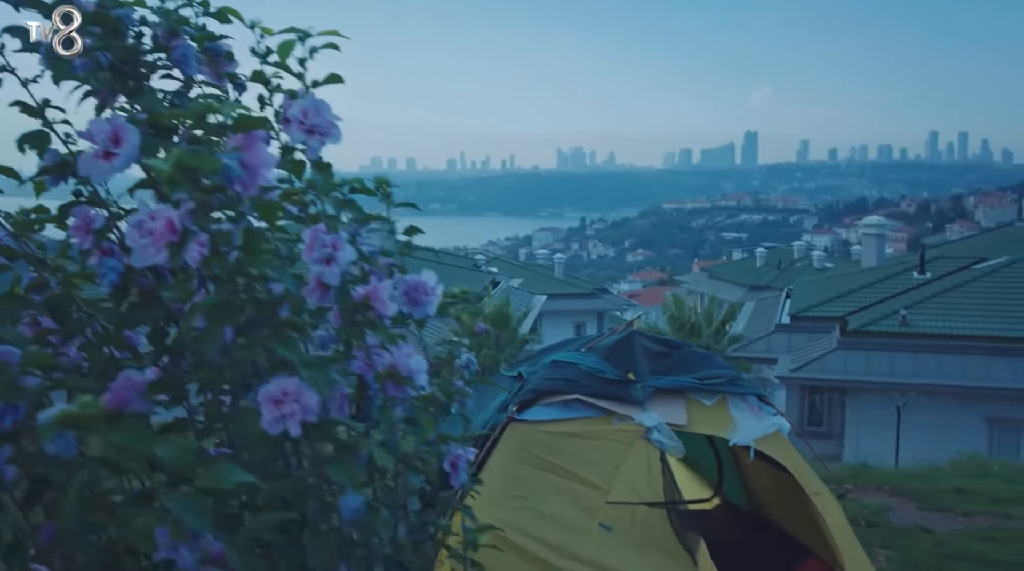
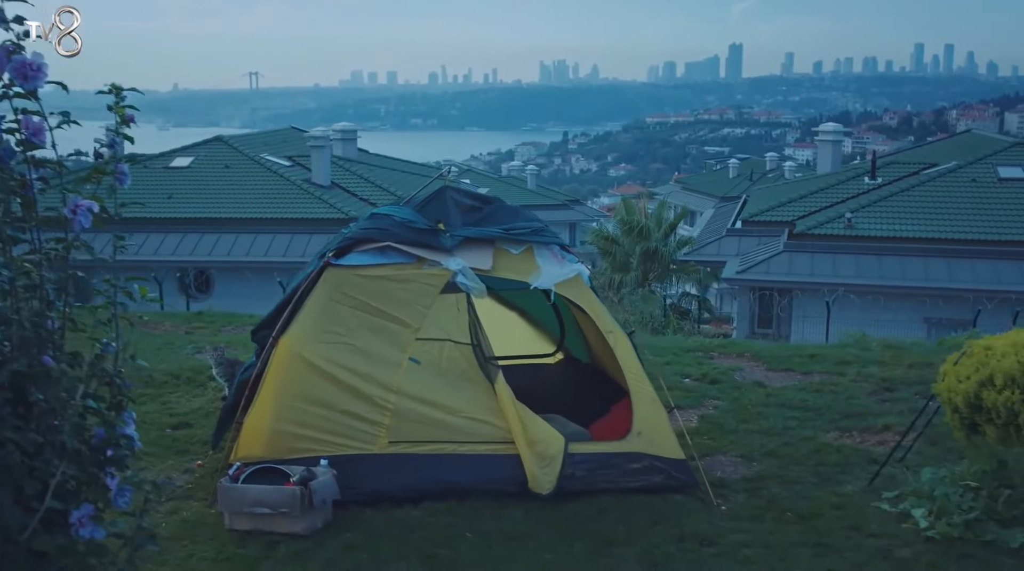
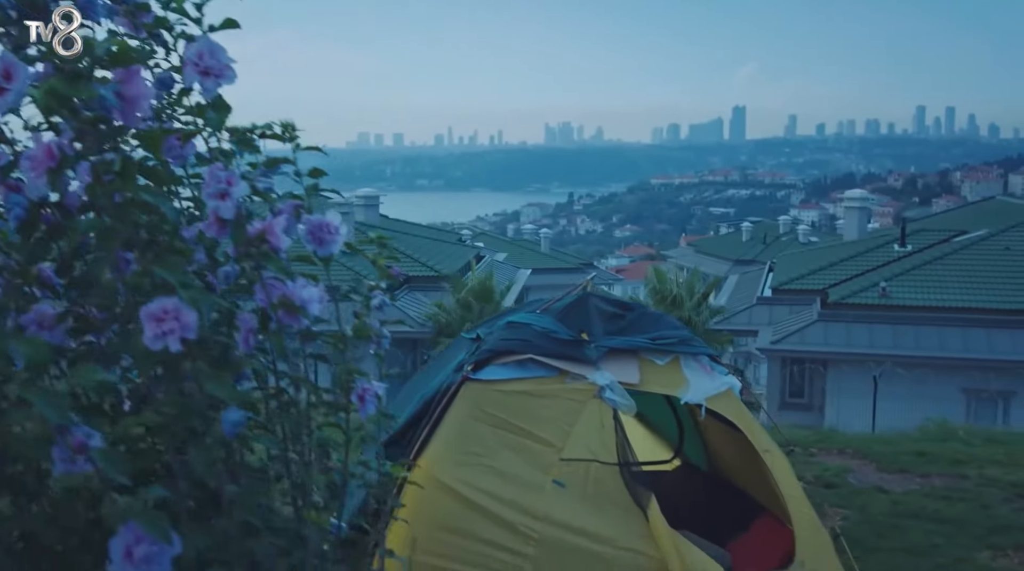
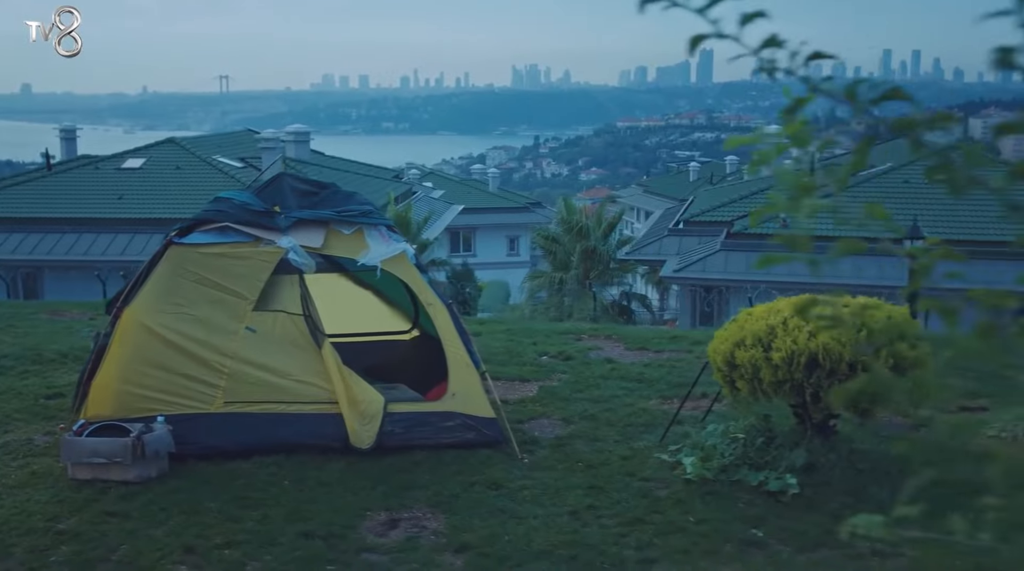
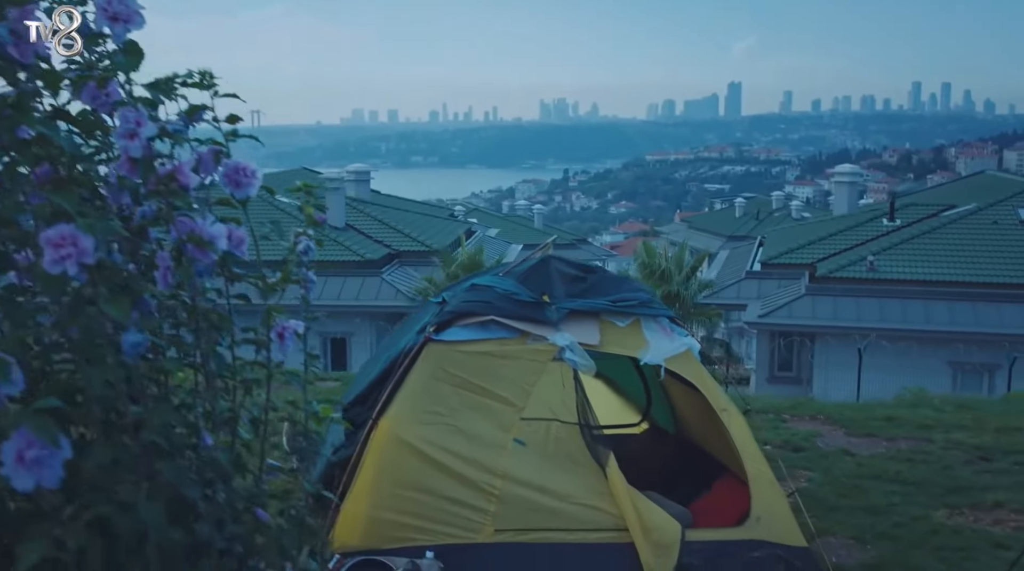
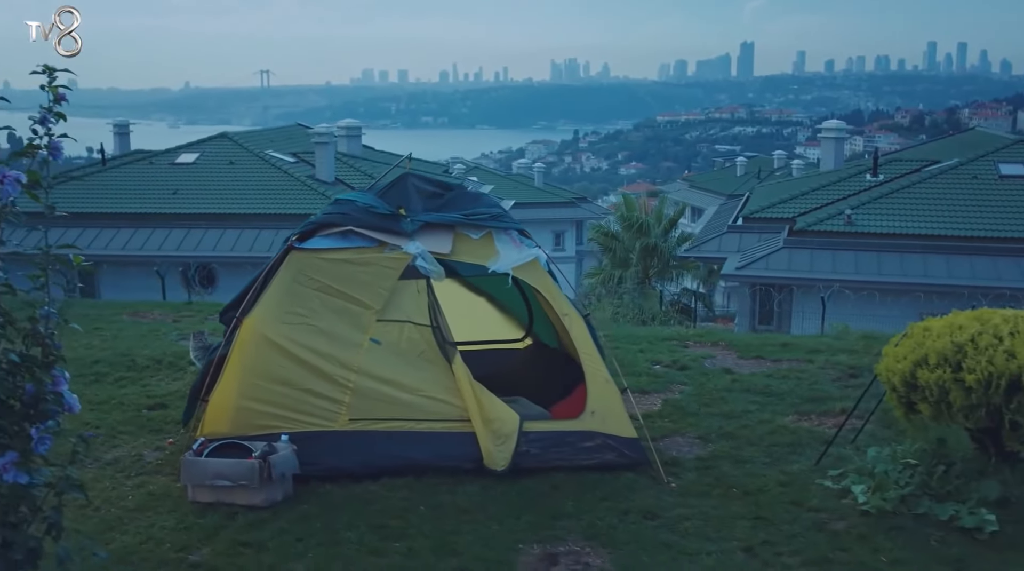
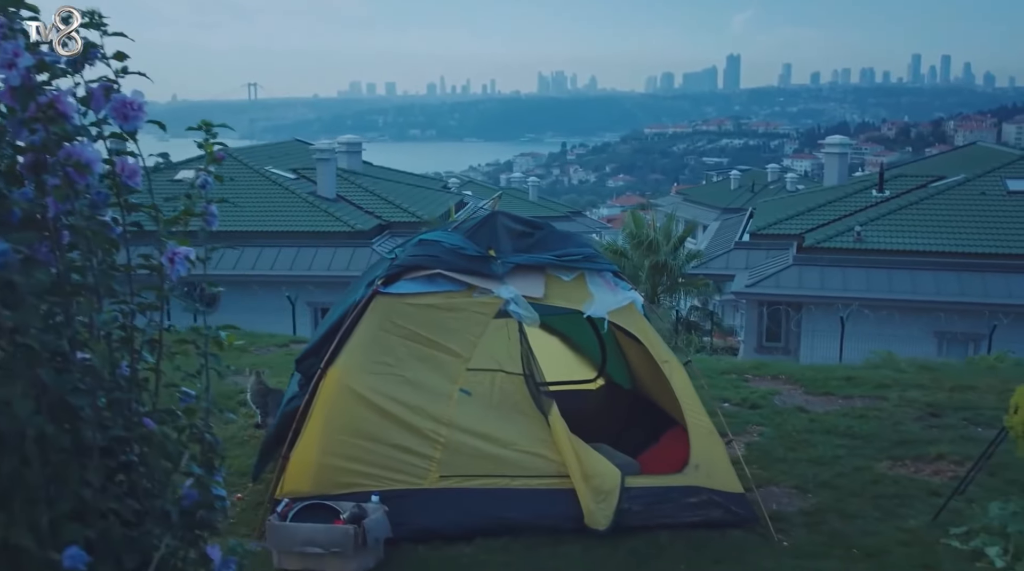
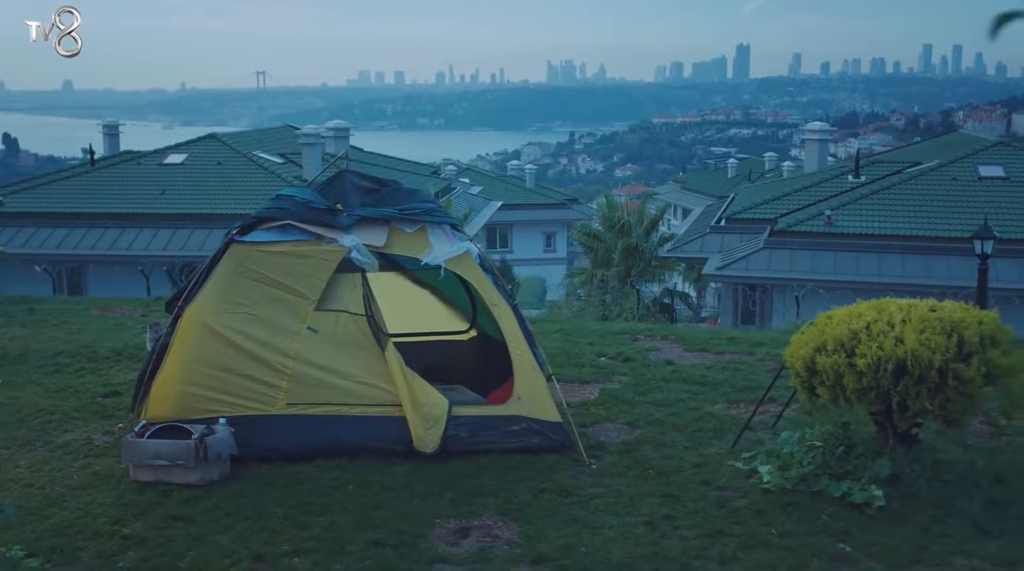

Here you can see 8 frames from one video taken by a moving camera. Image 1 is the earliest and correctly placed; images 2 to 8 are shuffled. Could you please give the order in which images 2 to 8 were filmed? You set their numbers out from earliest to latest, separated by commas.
3, 5, 7, 2, 6, 8, 4
